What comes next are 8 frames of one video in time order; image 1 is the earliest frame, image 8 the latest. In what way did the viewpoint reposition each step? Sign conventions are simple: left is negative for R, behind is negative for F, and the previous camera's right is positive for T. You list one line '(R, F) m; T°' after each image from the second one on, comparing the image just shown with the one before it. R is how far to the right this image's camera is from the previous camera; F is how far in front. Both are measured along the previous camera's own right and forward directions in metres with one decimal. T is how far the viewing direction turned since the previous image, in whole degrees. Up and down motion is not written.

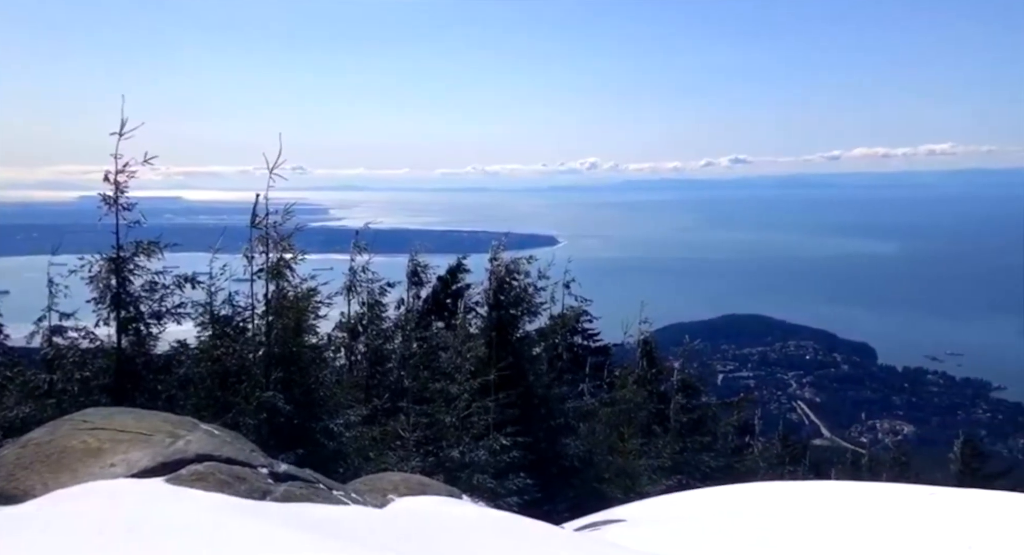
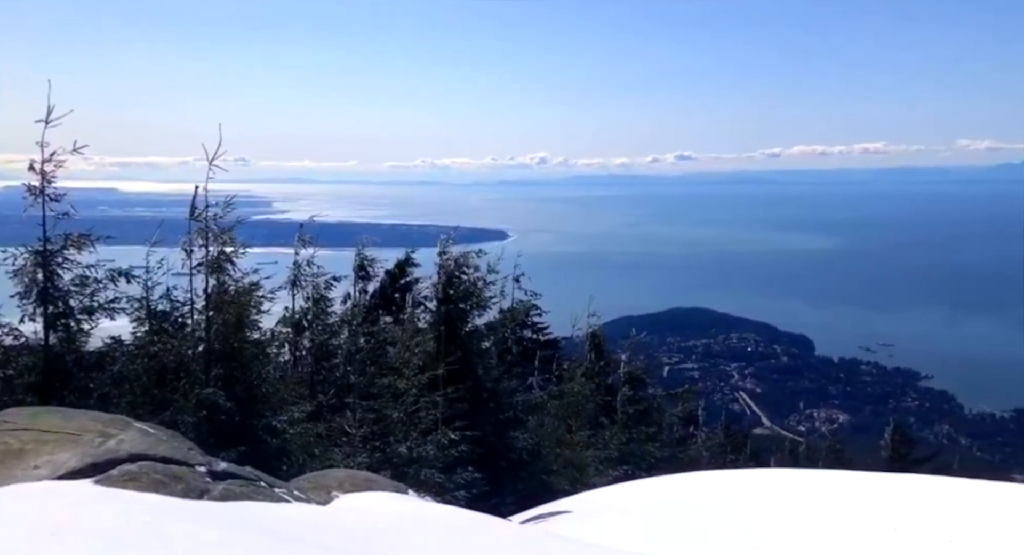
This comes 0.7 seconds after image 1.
(+0.1, +0.1) m; +3°
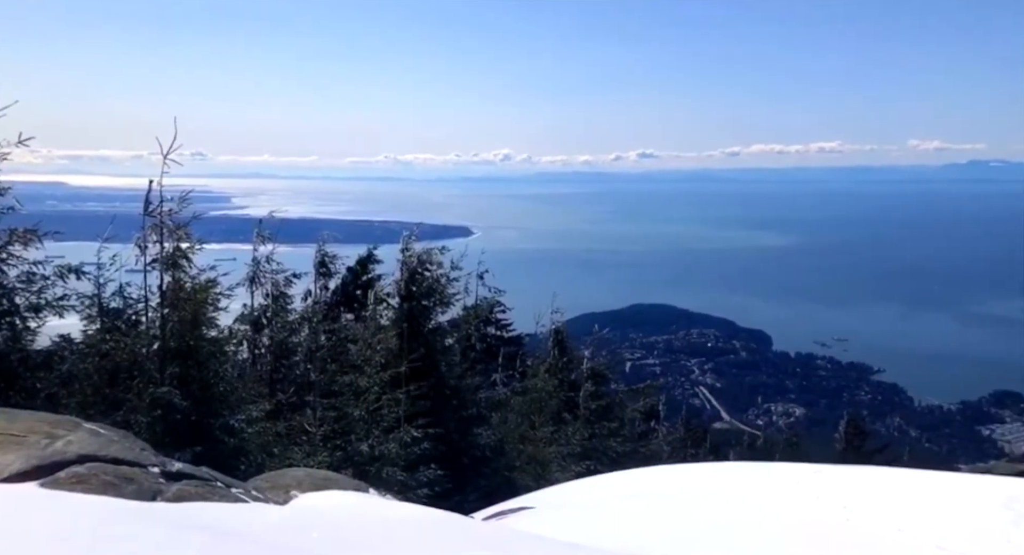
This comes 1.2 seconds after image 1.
(+0.1, +0.1) m; +2°
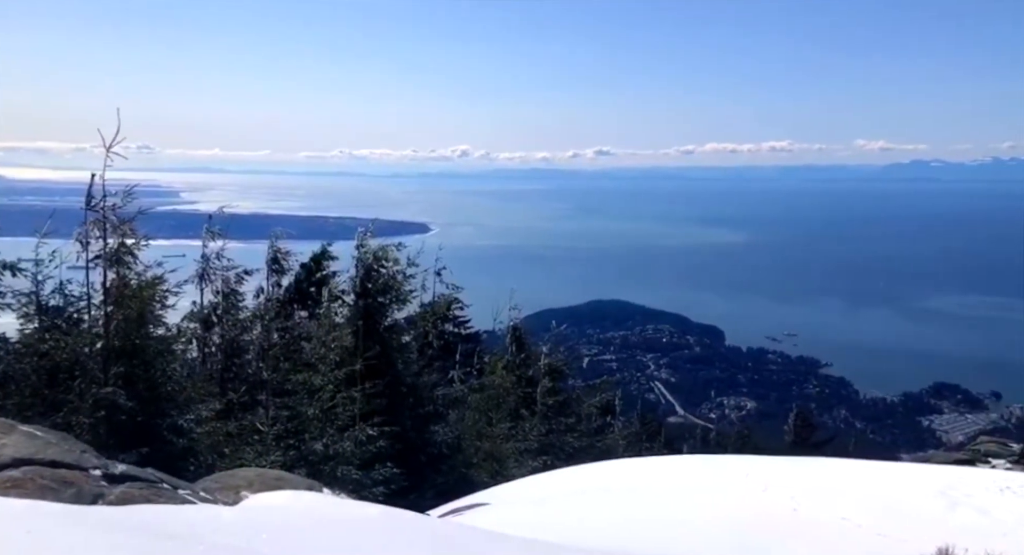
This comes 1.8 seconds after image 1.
(+0.1, +0.2) m; +3°
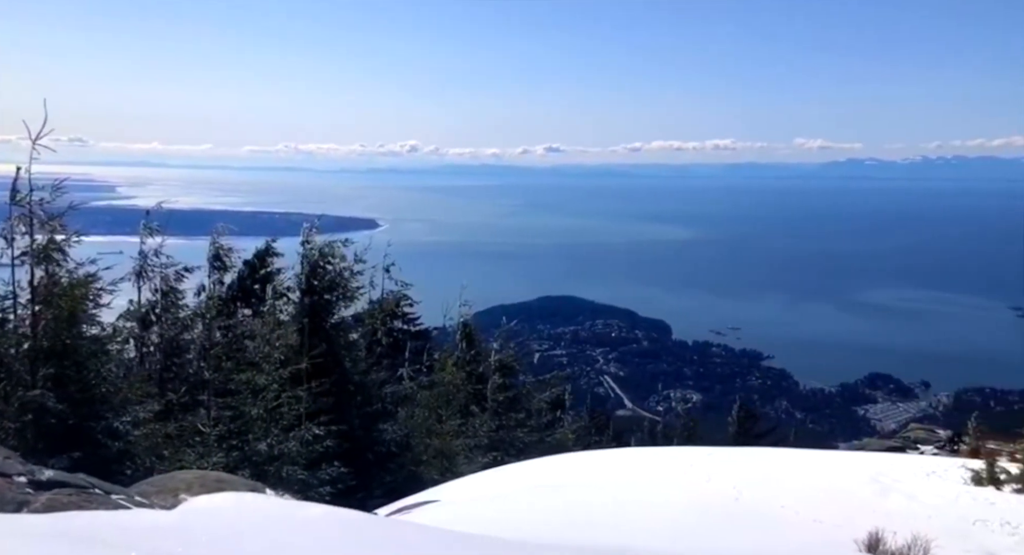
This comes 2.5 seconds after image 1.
(+0.1, +0.3) m; +3°
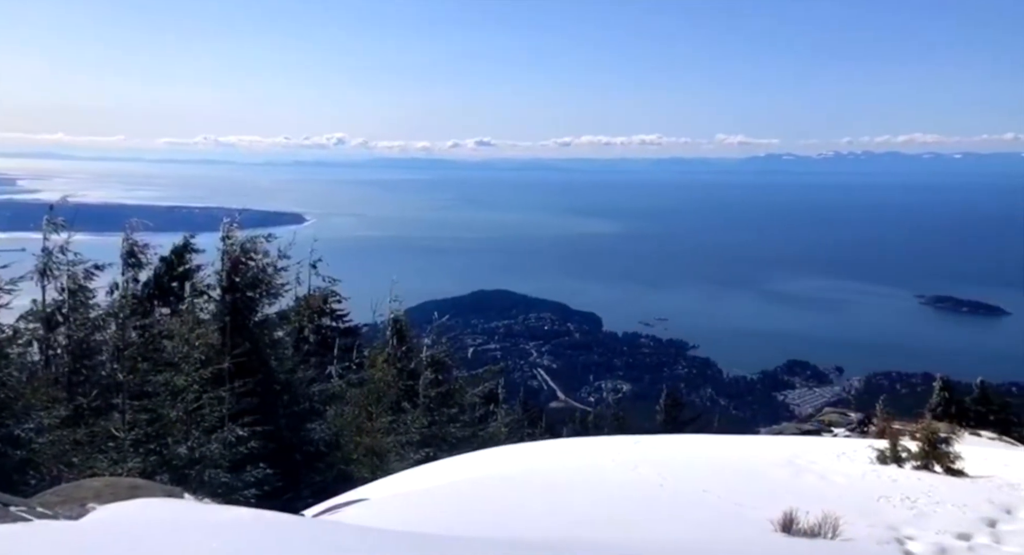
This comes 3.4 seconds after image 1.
(+0.2, +0.7) m; +5°
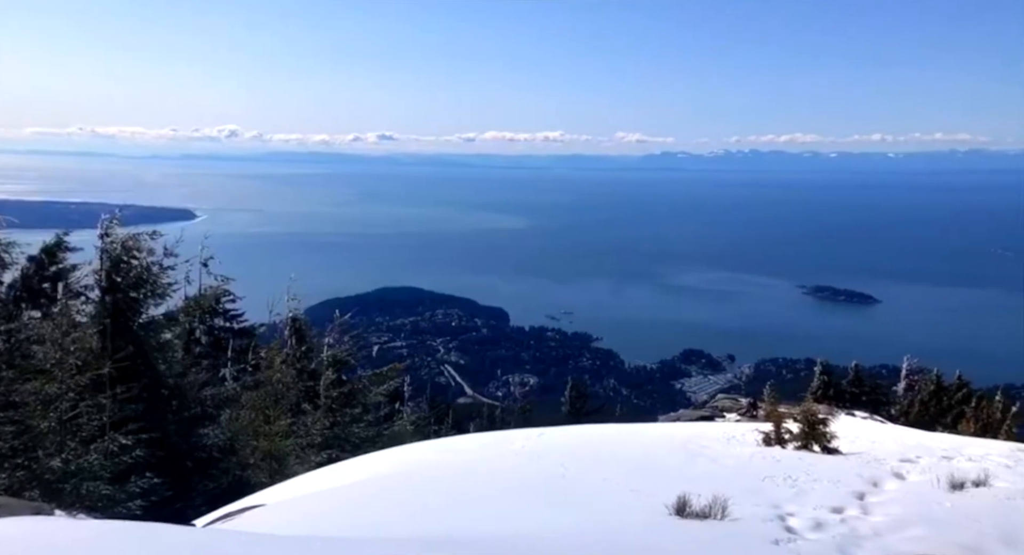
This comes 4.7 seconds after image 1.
(+0.4, +1.2) m; +6°
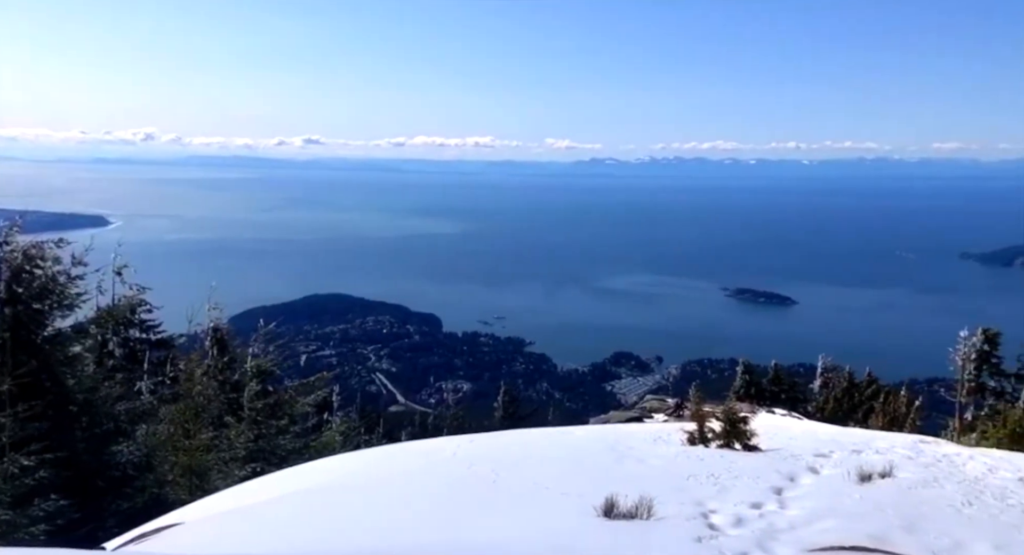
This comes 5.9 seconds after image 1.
(+0.7, +0.8) m; +5°
